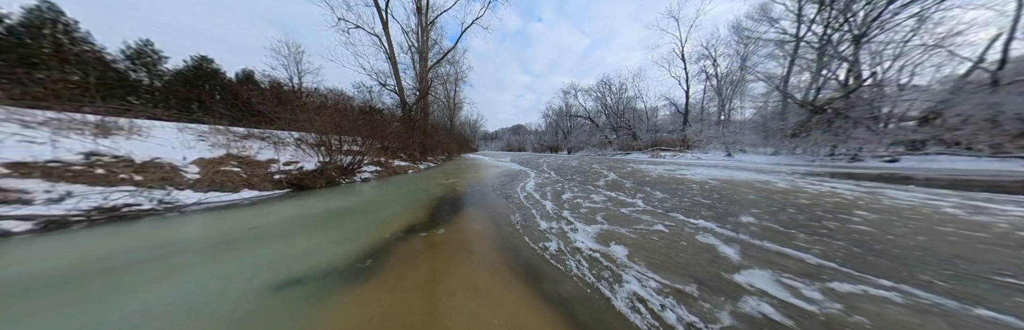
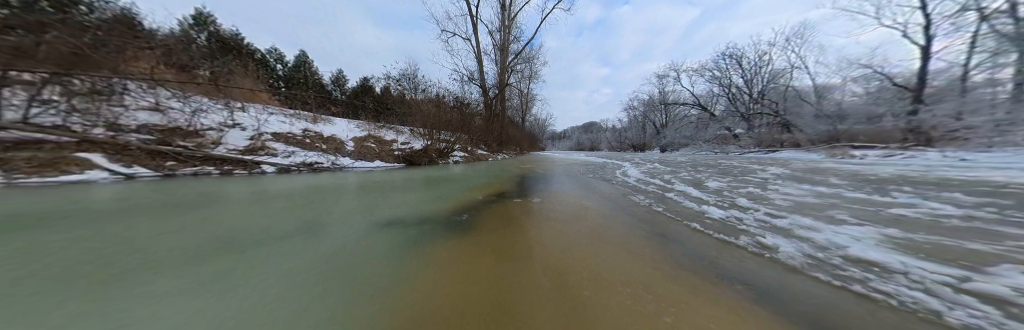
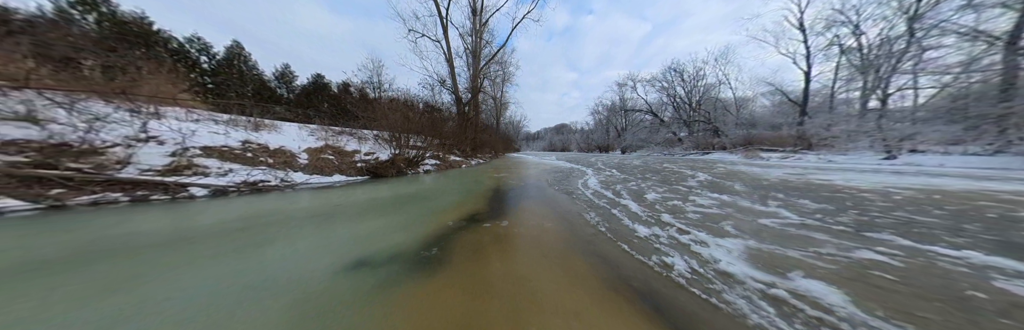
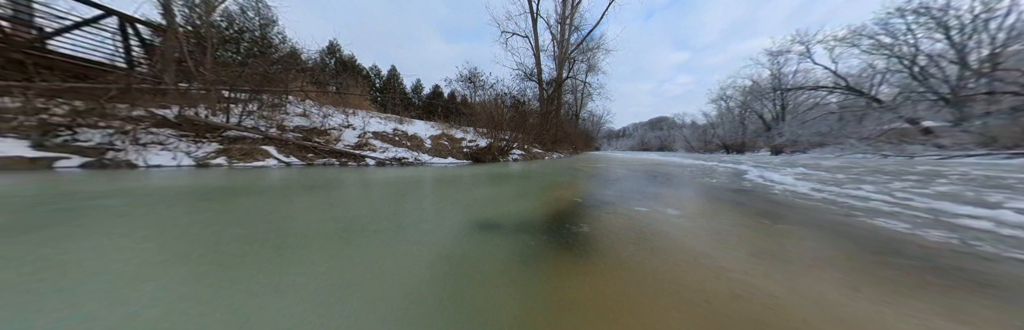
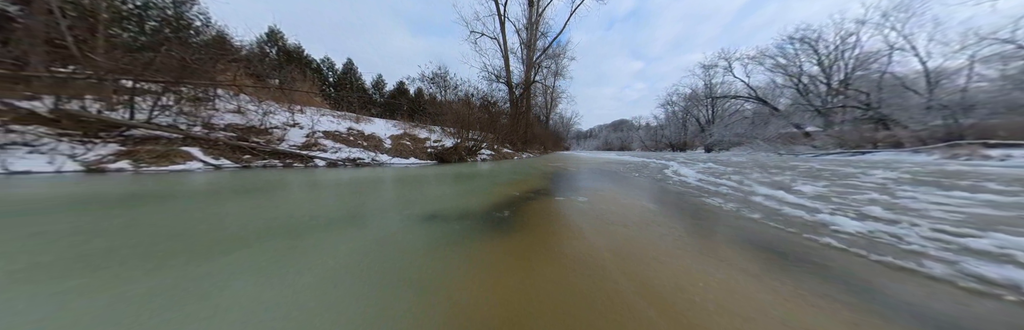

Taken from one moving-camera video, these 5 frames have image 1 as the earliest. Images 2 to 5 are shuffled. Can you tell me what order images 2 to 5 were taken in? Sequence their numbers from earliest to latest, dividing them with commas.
3, 2, 5, 4
